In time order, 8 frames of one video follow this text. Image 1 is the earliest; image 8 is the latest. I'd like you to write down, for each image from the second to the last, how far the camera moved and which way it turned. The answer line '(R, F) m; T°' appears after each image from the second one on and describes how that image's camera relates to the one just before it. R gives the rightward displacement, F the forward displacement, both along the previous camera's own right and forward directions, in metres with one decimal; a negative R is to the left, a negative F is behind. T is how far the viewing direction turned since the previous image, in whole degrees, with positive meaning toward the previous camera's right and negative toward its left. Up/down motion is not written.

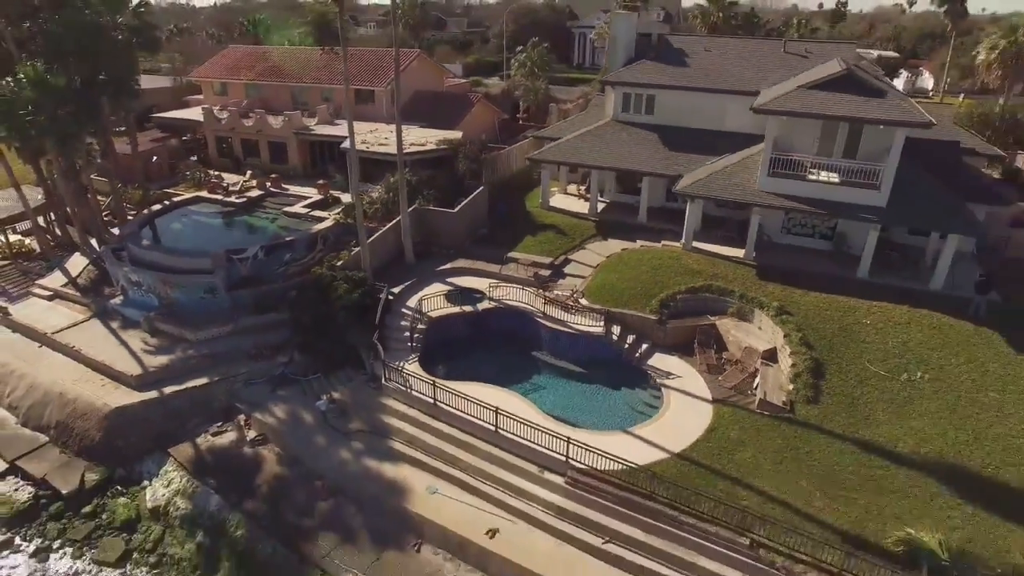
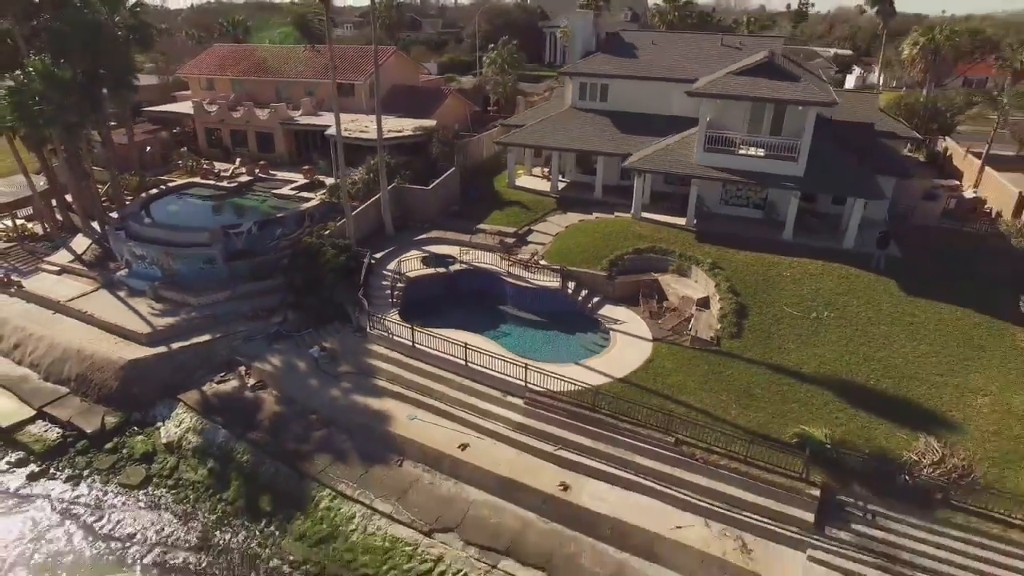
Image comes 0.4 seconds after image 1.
(+0.4, -2.9) m; +2°
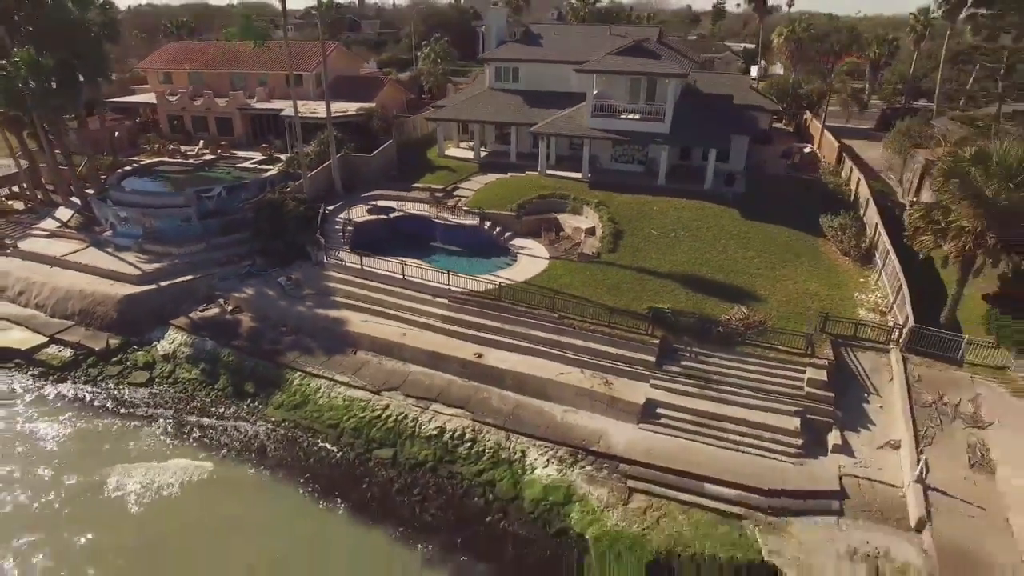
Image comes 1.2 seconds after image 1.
(+0.9, -5.8) m; +4°
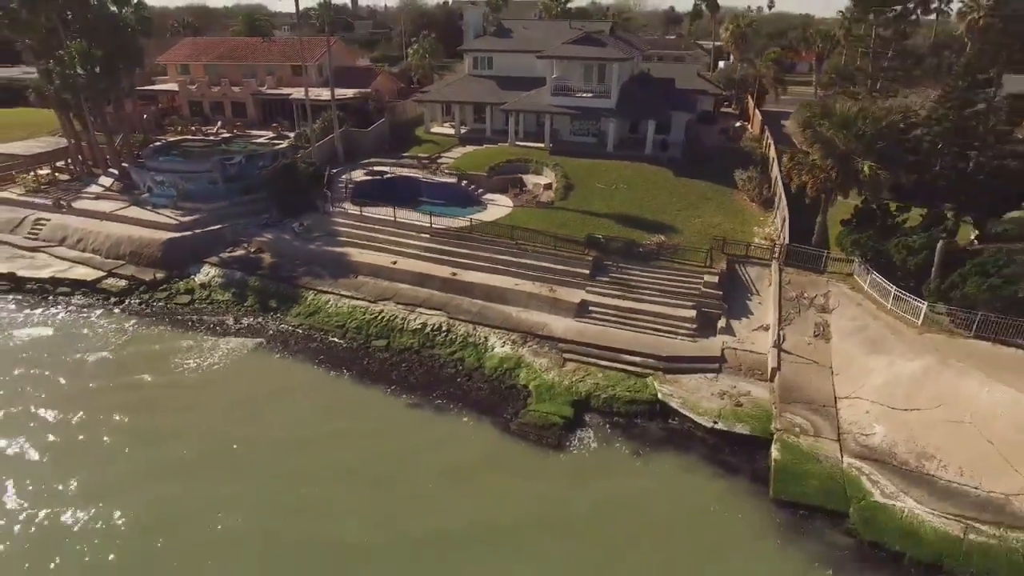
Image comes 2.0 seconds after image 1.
(+1.1, -6.2) m; +1°
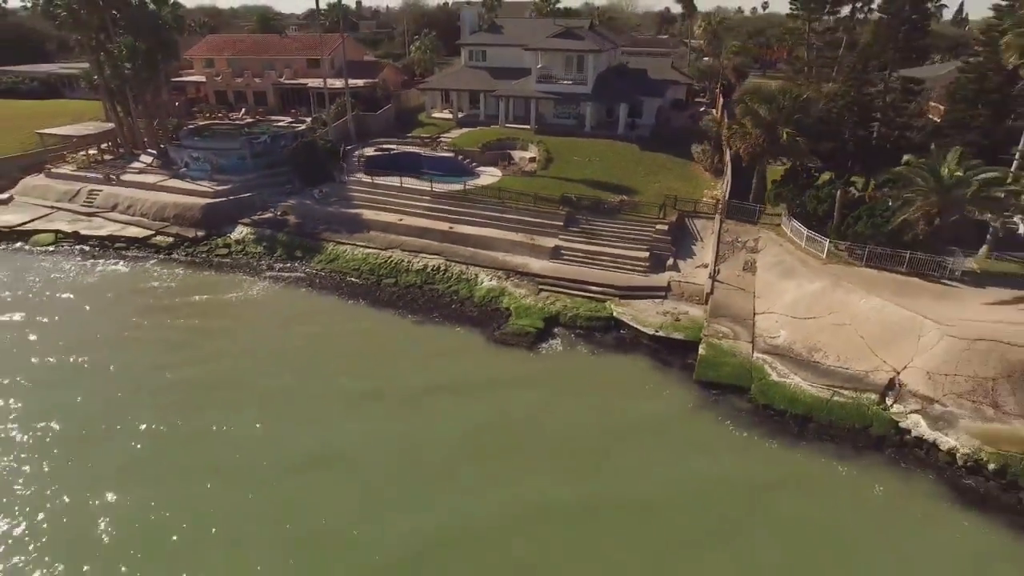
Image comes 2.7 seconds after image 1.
(+0.7, -5.6) m; 0°
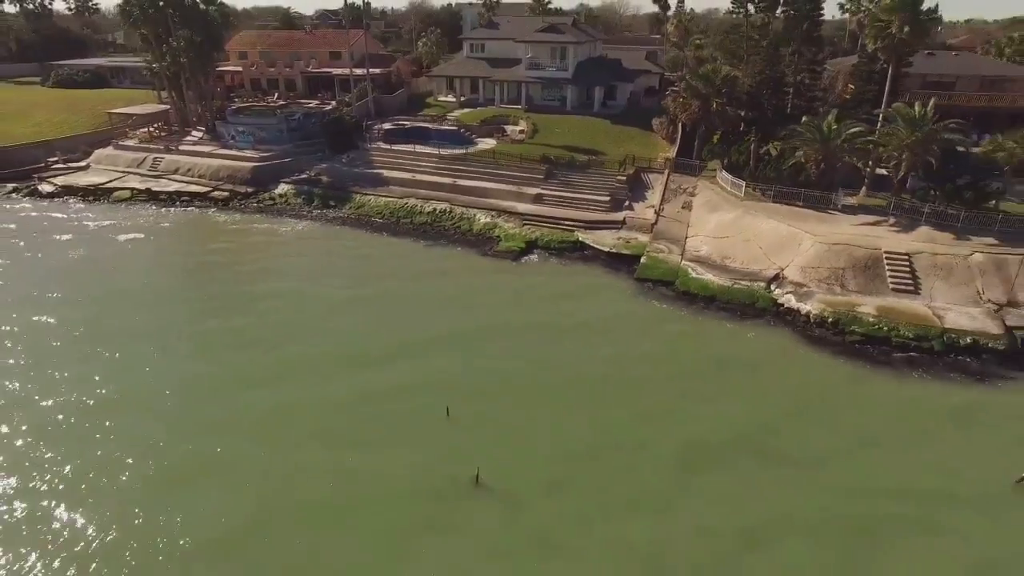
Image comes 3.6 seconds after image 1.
(+0.7, -8.5) m; 0°
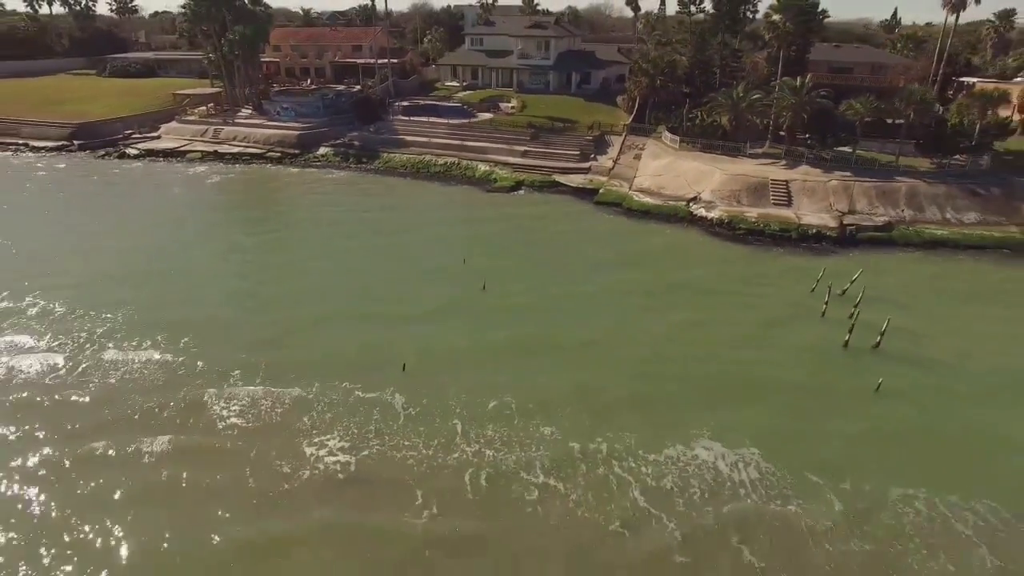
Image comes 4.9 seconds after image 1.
(+0.1, -12.0) m; 0°
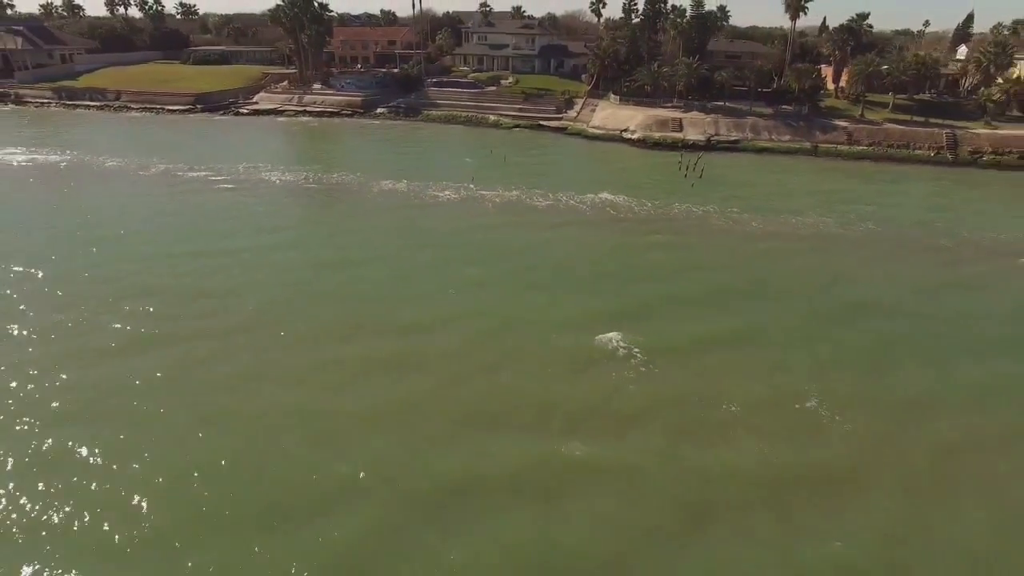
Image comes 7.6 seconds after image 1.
(-1.6, -25.6) m; +1°
